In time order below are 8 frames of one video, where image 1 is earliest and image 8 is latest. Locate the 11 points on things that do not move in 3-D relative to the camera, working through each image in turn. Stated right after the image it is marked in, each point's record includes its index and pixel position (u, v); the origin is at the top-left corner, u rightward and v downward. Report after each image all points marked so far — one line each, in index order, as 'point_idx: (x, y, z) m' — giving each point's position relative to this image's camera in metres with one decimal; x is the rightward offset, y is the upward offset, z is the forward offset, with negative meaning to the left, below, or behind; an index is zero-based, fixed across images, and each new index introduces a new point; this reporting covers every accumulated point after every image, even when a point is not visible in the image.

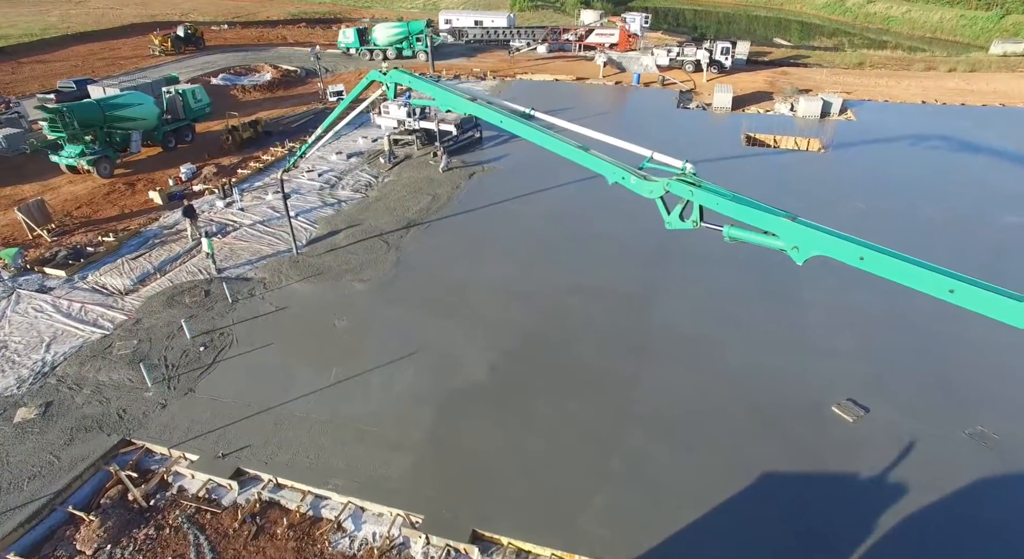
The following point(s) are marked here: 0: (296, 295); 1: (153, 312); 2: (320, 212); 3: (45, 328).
0: (-4.8, -0.4, +13.0) m
1: (-7.6, -0.7, +12.5) m
2: (-5.5, +1.9, +16.8) m
3: (-9.7, -1.0, +12.2) m
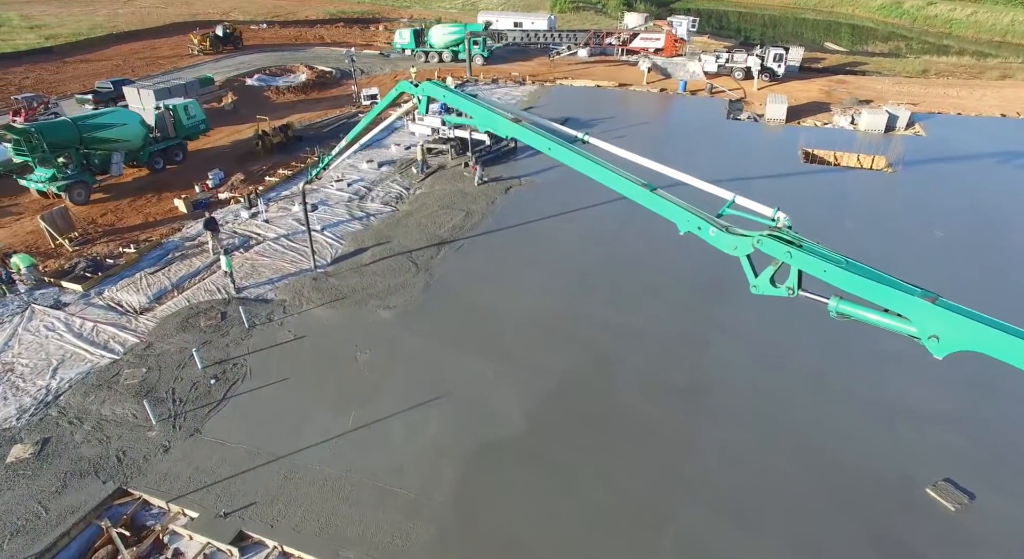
0: (-4.0, -0.9, +12.1) m
1: (-6.9, -1.1, +11.7) m
2: (-4.5, +1.5, +15.9) m
3: (-9.0, -1.4, +11.5) m
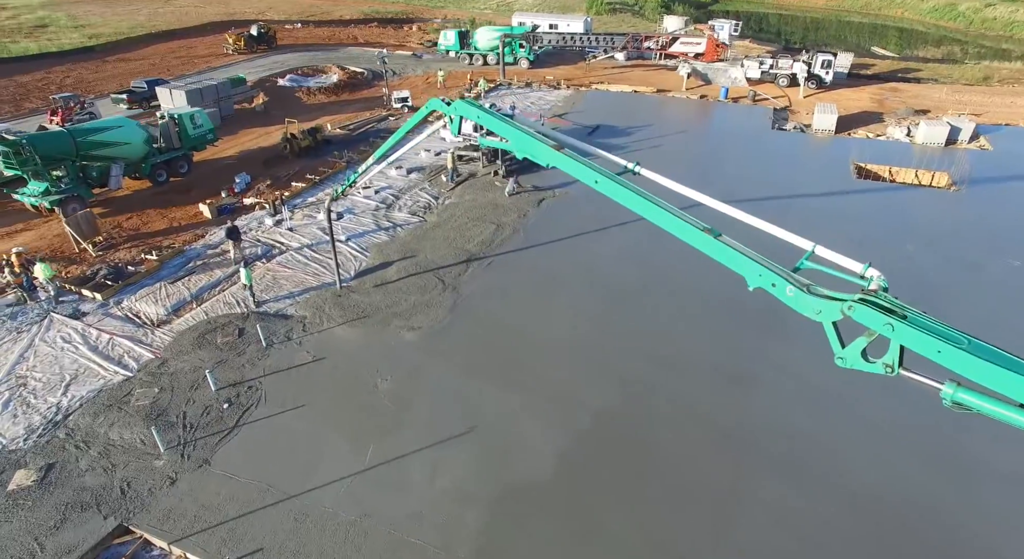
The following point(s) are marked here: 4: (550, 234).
0: (-3.4, -1.2, +11.5) m
1: (-6.3, -1.4, +11.3) m
2: (-3.7, +1.1, +15.3) m
3: (-8.4, -1.6, +11.1) m
4: (+1.0, +1.2, +15.1) m
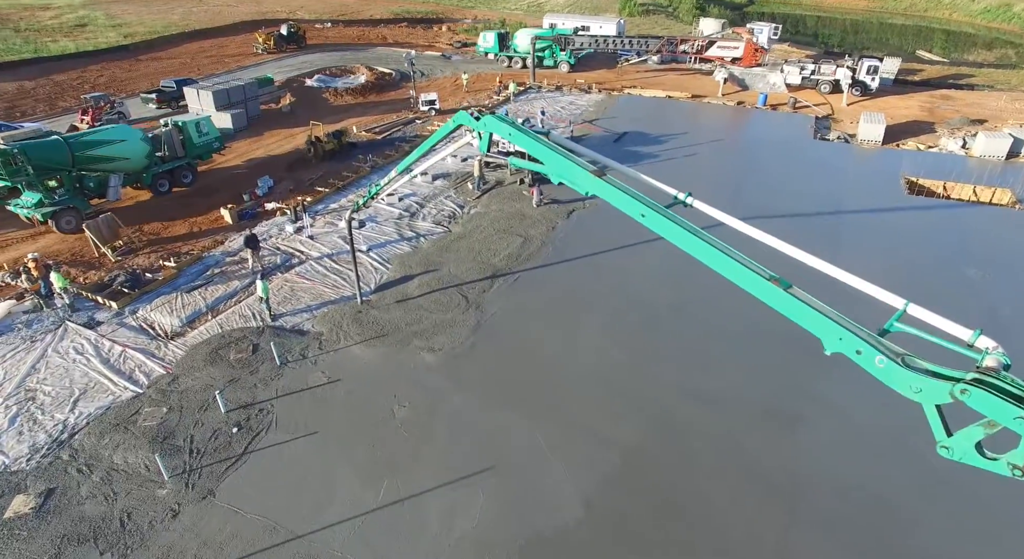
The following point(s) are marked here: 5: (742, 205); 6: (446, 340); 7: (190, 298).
0: (-3.0, -1.5, +11.0) m
1: (-5.9, -1.7, +10.8) m
2: (-3.0, +0.8, +14.8) m
3: (-8.0, -1.8, +10.7) m
4: (+1.6, +0.8, +14.3) m
5: (+6.9, +2.2, +17.7) m
6: (-1.3, -1.2, +11.4) m
7: (-7.2, -0.4, +13.1) m
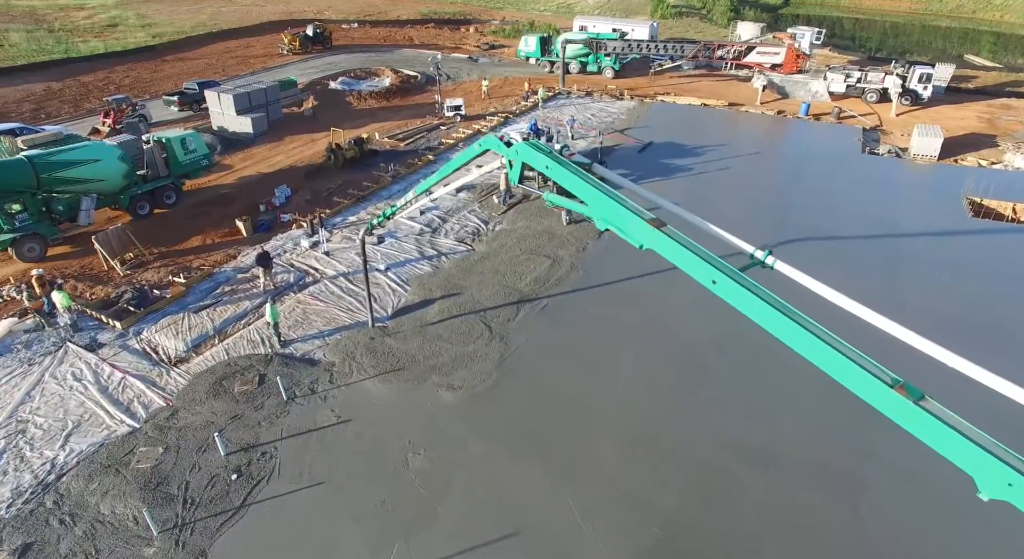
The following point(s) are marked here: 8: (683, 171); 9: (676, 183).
0: (-2.5, -2.1, +10.1) m
1: (-5.4, -2.1, +10.0) m
2: (-2.3, +0.3, +13.9) m
3: (-7.5, -2.2, +10.0) m
4: (+2.3, +0.2, +13.3) m
5: (+7.7, +1.5, +16.4) m
6: (-0.8, -1.7, +10.5) m
7: (-6.6, -0.8, +12.3) m
8: (+5.8, +3.7, +19.8) m
9: (+5.4, +3.1, +19.0) m
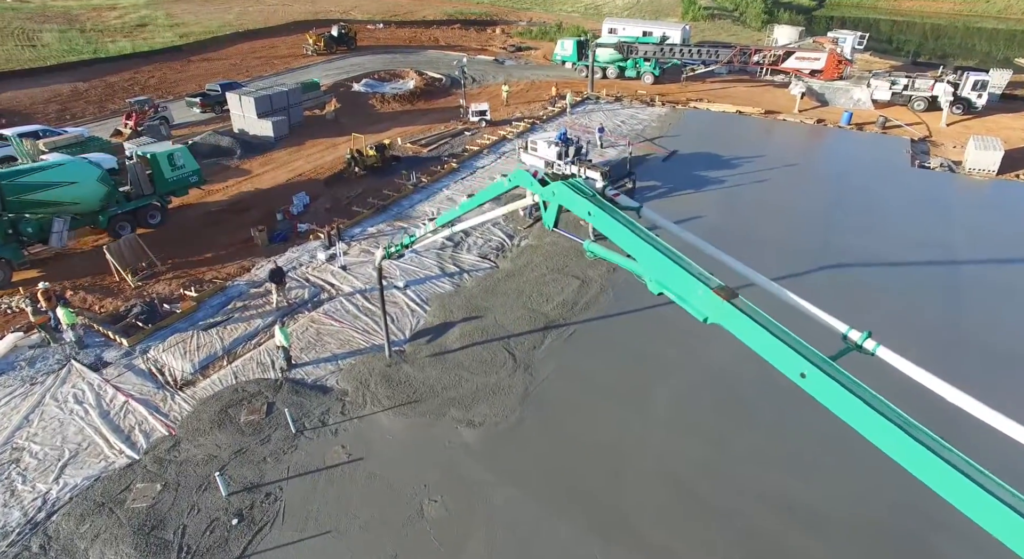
0: (-2.1, -2.5, +9.3) m
1: (-5.0, -2.5, +9.4) m
2: (-1.7, -0.1, +13.1) m
3: (-7.1, -2.5, +9.5) m
4: (+2.8, -0.4, +12.4) m
5: (+8.4, +0.9, +15.3) m
6: (-0.4, -2.2, +9.7) m
7: (-6.1, -1.2, +11.7) m
8: (+6.6, +3.1, +18.8) m
9: (+6.2, +2.6, +18.0) m
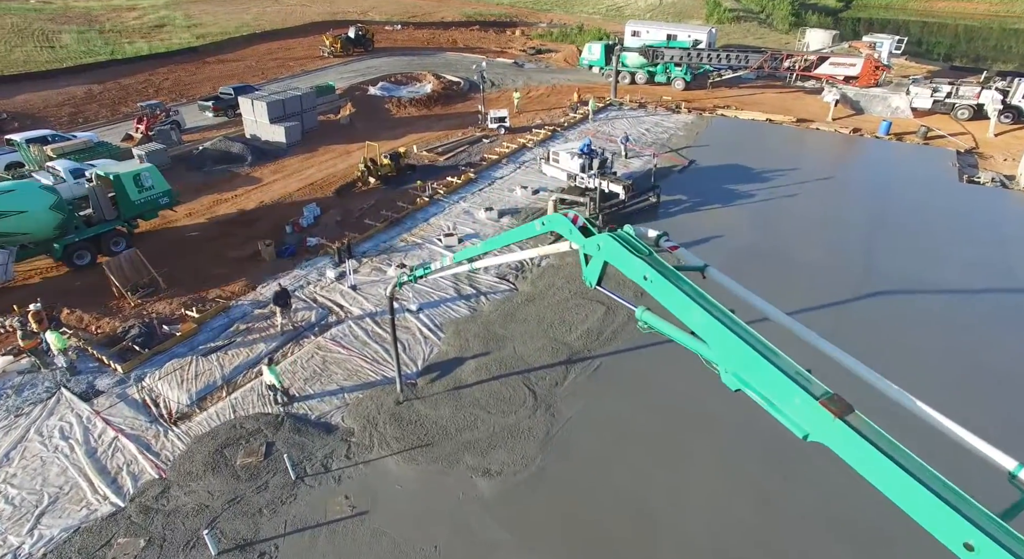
0: (-1.8, -3.0, +8.5) m
1: (-4.7, -2.9, +8.6) m
2: (-1.3, -0.6, +12.3) m
3: (-6.8, -2.9, +8.7) m
4: (+3.2, -0.9, +11.4) m
5: (+8.9, +0.2, +14.2) m
6: (-0.1, -2.7, +8.8) m
7: (-5.7, -1.6, +10.9) m
8: (+7.2, +2.5, +17.7) m
9: (+6.7, +2.0, +16.9) m
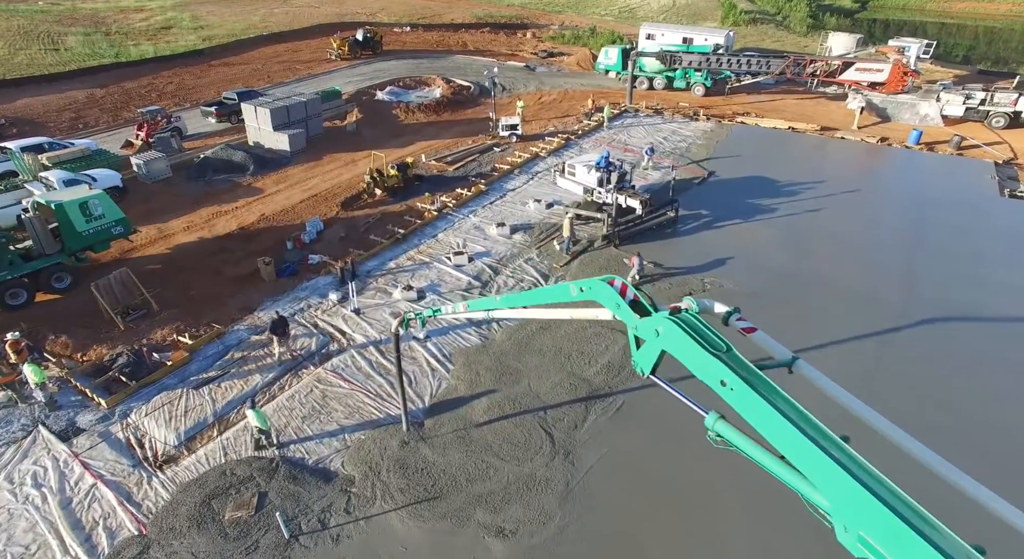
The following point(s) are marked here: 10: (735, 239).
0: (-1.6, -3.4, +7.6) m
1: (-4.5, -3.4, +7.8) m
2: (-1.0, -1.1, +11.4) m
3: (-6.6, -3.4, +7.9) m
4: (+3.5, -1.4, +10.4) m
5: (+9.2, -0.3, +13.2) m
6: (+0.1, -3.2, +7.9) m
7: (-5.5, -2.1, +10.1) m
8: (+7.6, +1.9, +16.7) m
9: (+7.1, +1.4, +15.9) m
10: (+5.9, +1.1, +15.5) m
